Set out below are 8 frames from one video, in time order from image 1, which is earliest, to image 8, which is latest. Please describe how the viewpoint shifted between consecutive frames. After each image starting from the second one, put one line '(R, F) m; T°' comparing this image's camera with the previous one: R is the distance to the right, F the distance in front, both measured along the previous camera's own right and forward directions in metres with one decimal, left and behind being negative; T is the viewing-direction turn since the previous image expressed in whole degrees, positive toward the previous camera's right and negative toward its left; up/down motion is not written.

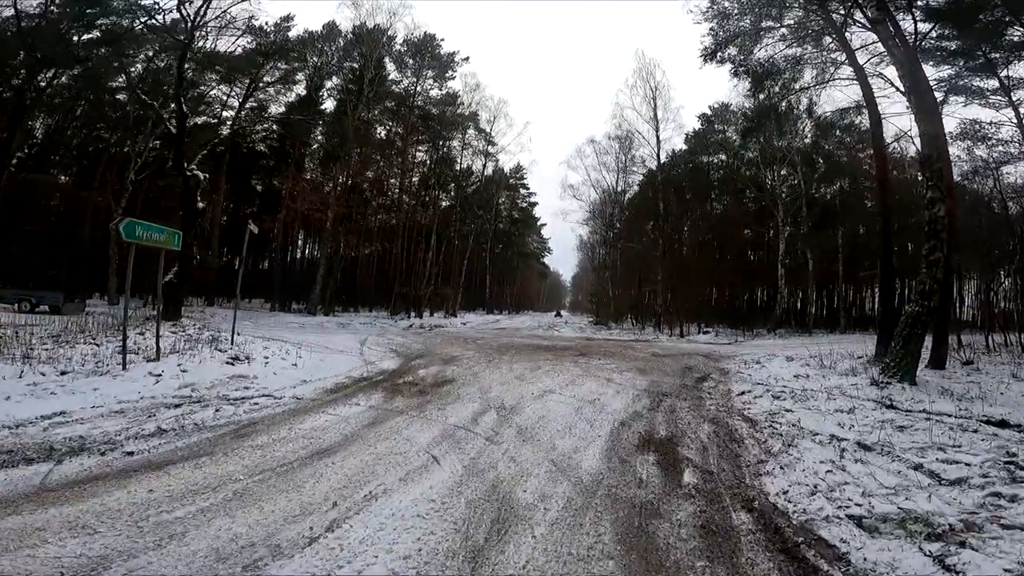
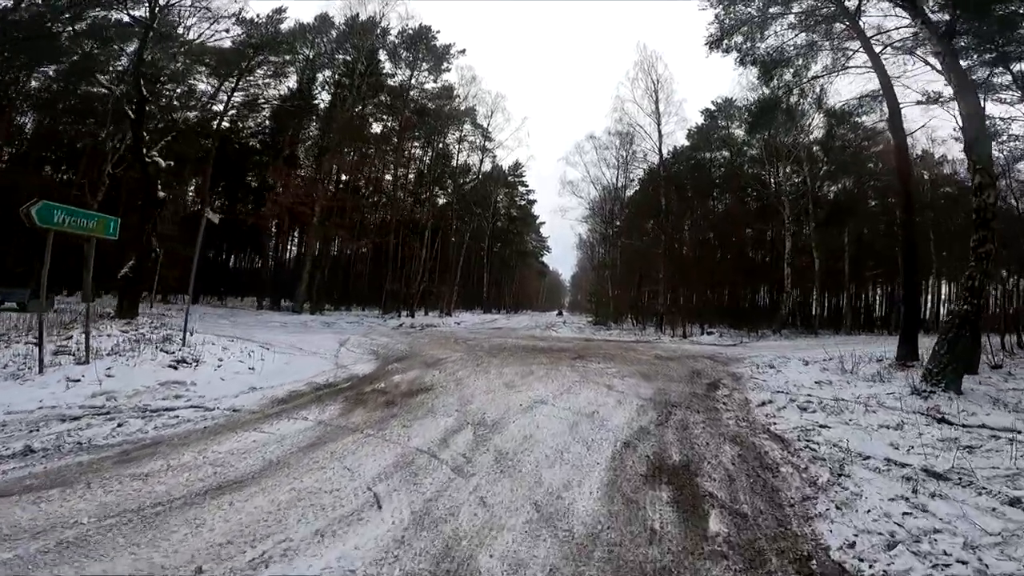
(+0.2, +0.9) m; 0°
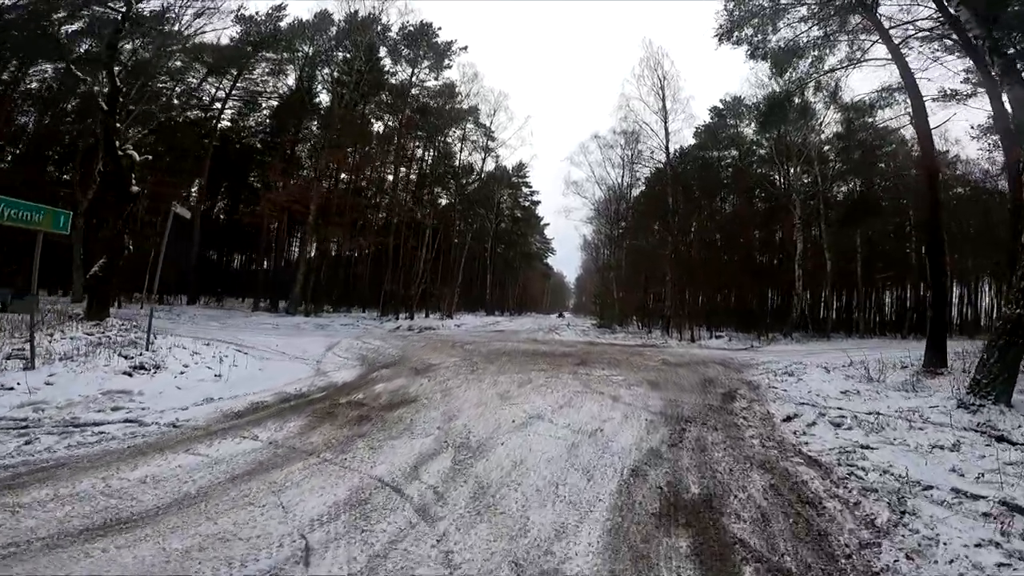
(+0.1, +0.7) m; -1°
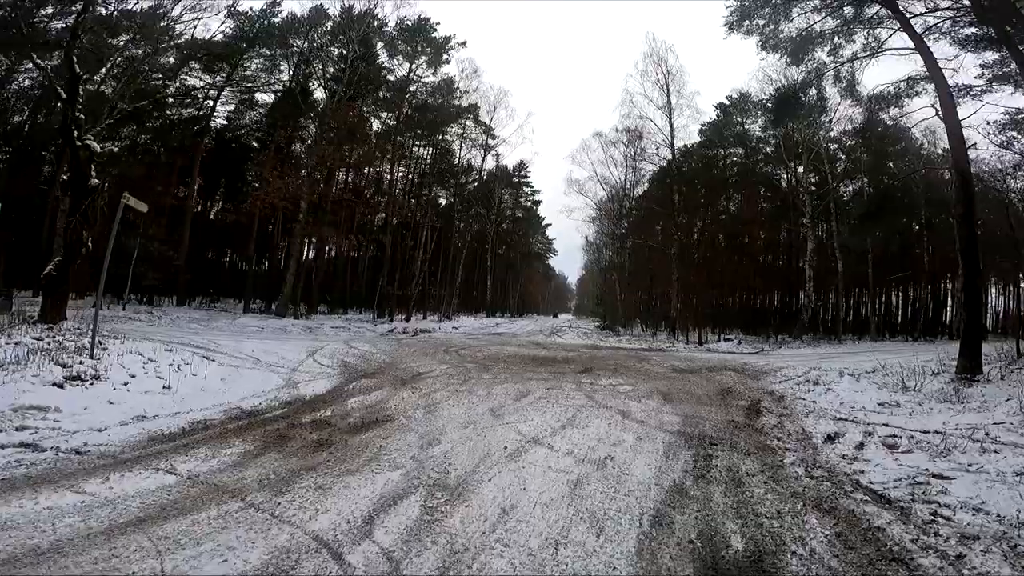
(+0.1, +0.8) m; 0°
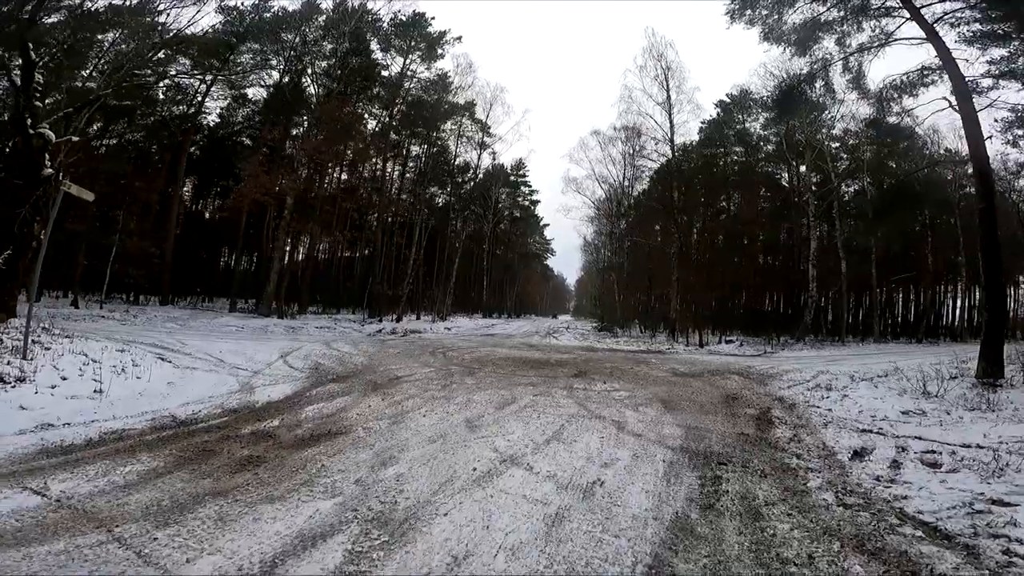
(+0.2, +0.6) m; 0°
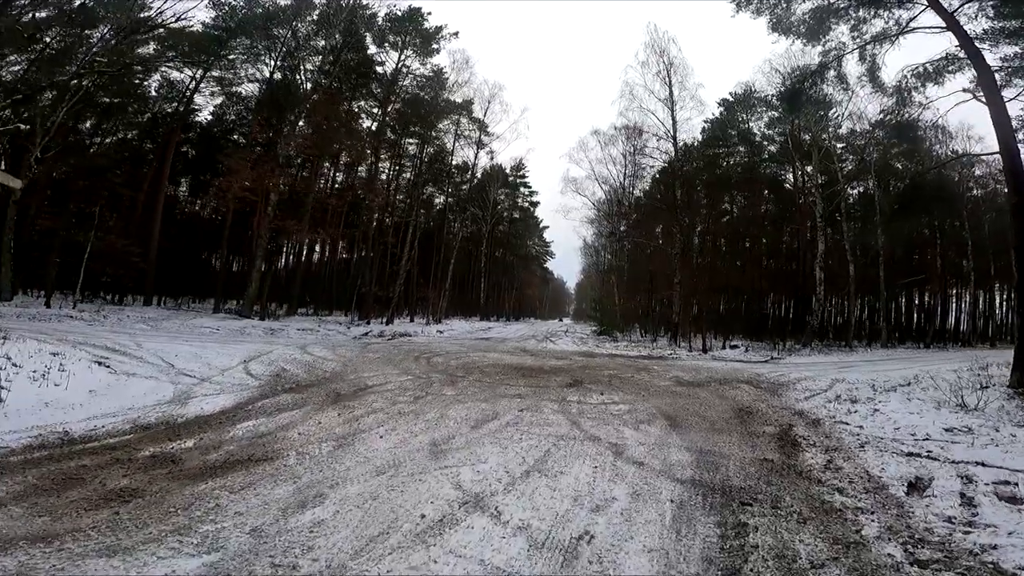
(+0.2, +0.8) m; 0°
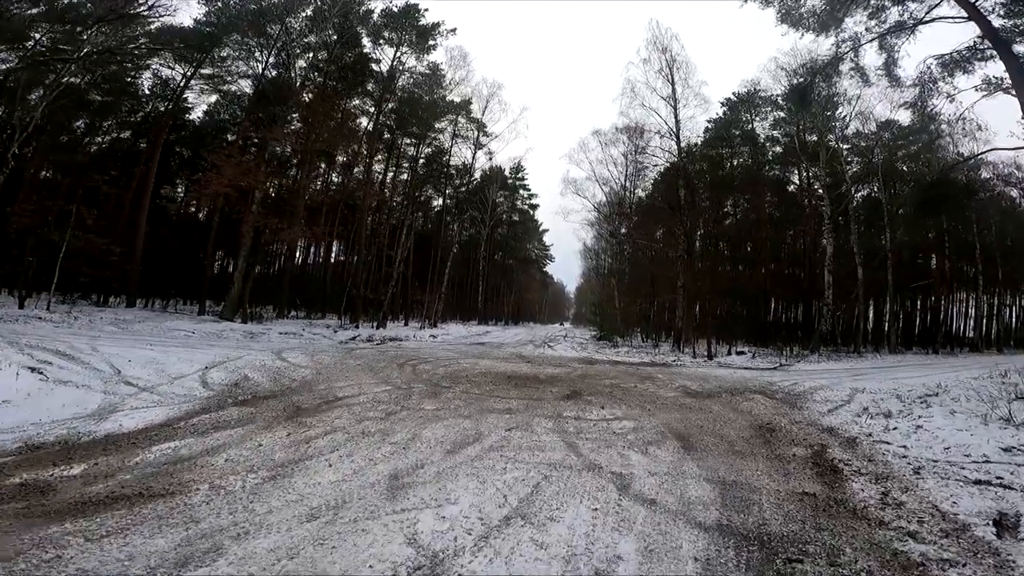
(+0.1, +0.7) m; 0°
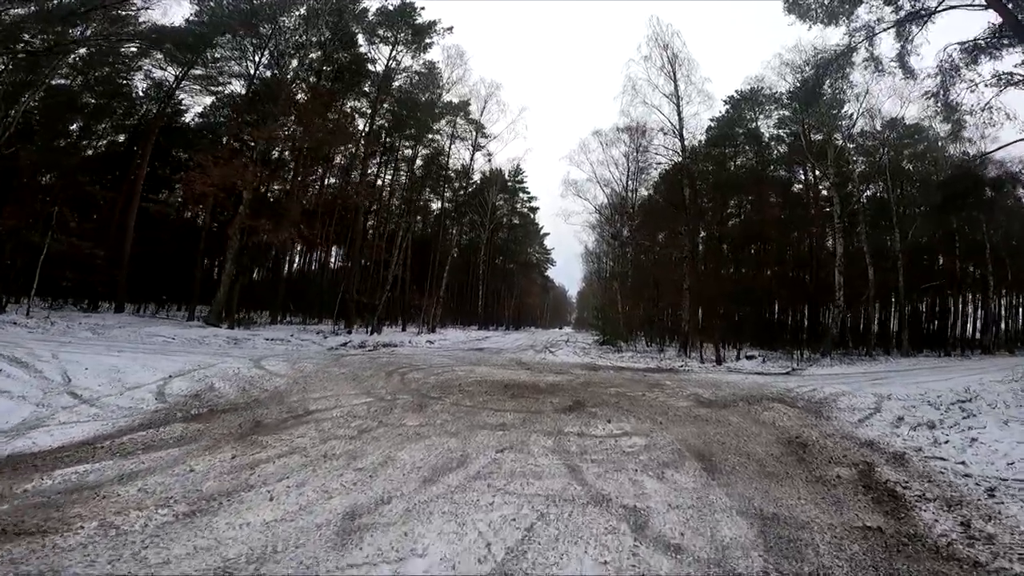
(+0.1, +0.6) m; 0°
